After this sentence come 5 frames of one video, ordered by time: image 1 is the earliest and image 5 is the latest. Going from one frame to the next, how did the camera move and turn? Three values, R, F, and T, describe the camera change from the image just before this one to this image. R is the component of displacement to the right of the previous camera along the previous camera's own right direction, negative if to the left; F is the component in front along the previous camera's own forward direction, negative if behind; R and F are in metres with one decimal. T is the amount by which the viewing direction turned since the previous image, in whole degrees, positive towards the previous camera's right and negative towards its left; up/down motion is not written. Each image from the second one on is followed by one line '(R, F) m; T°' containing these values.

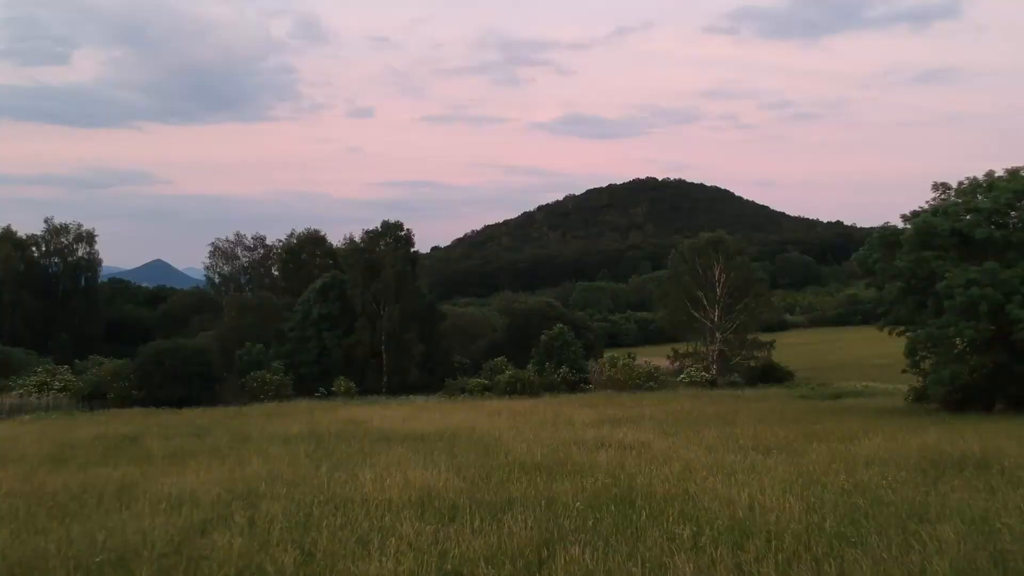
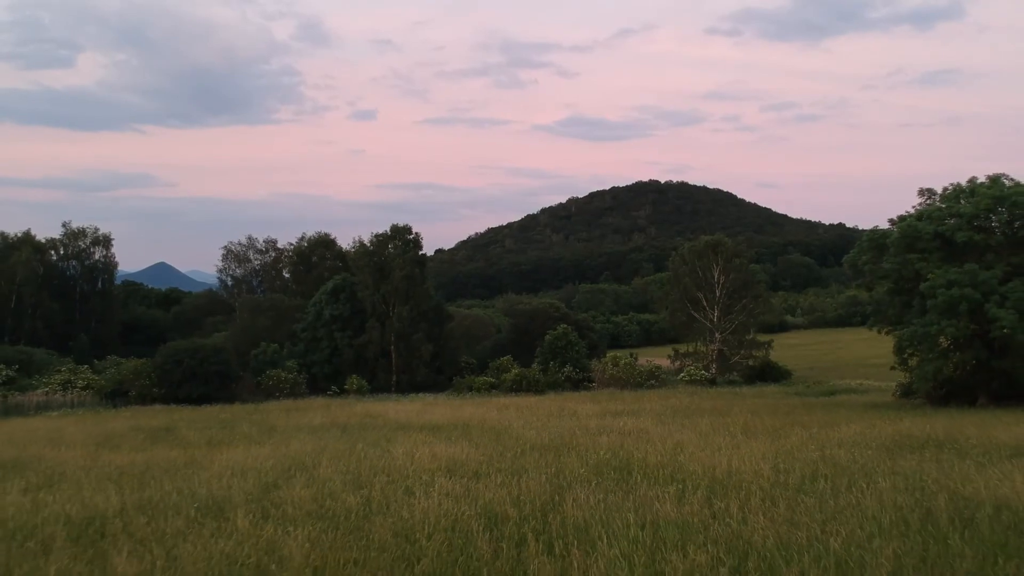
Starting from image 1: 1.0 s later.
(-0.1, -1.0) m; 0°
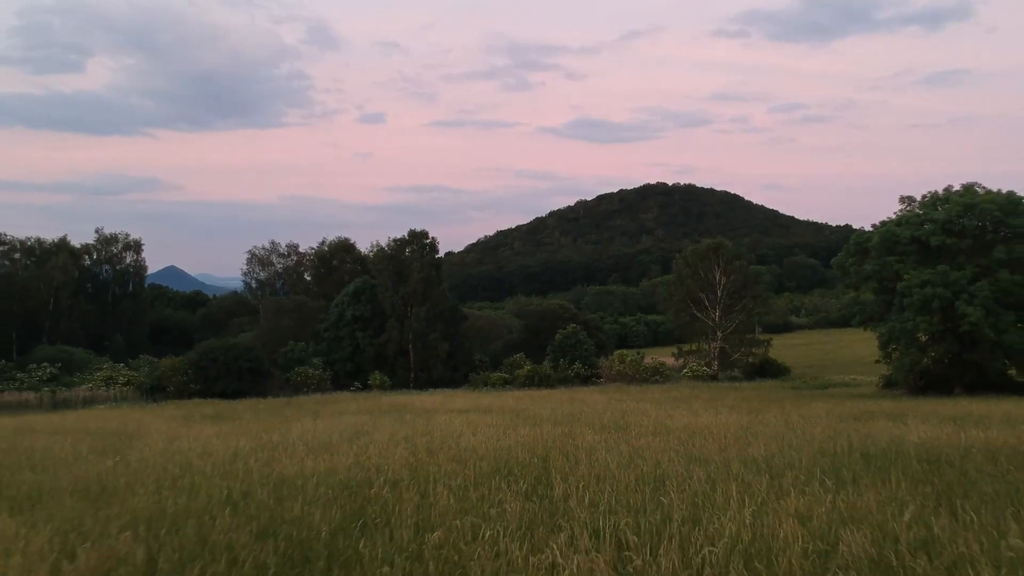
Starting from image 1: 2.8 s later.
(-0.2, -1.8) m; -1°
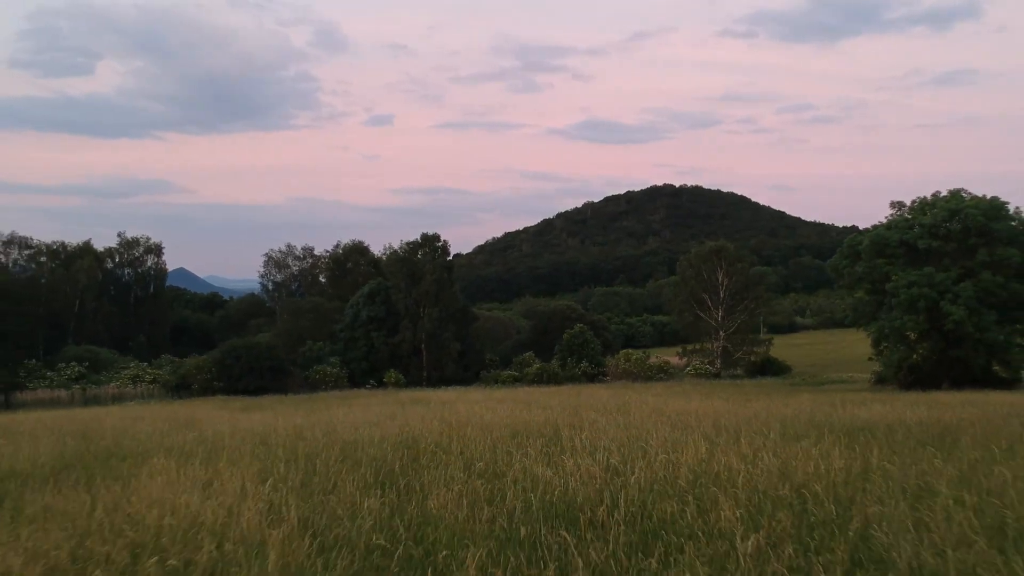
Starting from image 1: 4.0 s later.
(-0.1, -1.2) m; -1°
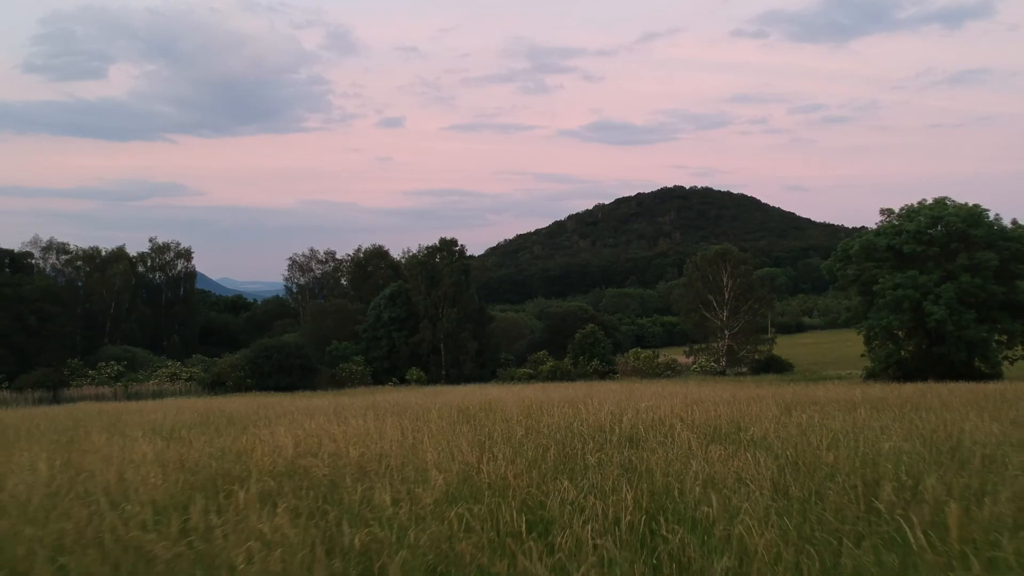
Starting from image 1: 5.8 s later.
(-0.2, -1.8) m; -1°
